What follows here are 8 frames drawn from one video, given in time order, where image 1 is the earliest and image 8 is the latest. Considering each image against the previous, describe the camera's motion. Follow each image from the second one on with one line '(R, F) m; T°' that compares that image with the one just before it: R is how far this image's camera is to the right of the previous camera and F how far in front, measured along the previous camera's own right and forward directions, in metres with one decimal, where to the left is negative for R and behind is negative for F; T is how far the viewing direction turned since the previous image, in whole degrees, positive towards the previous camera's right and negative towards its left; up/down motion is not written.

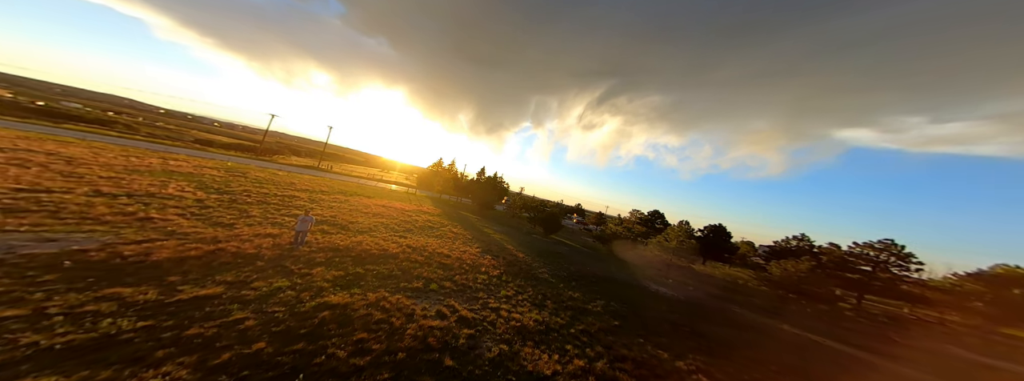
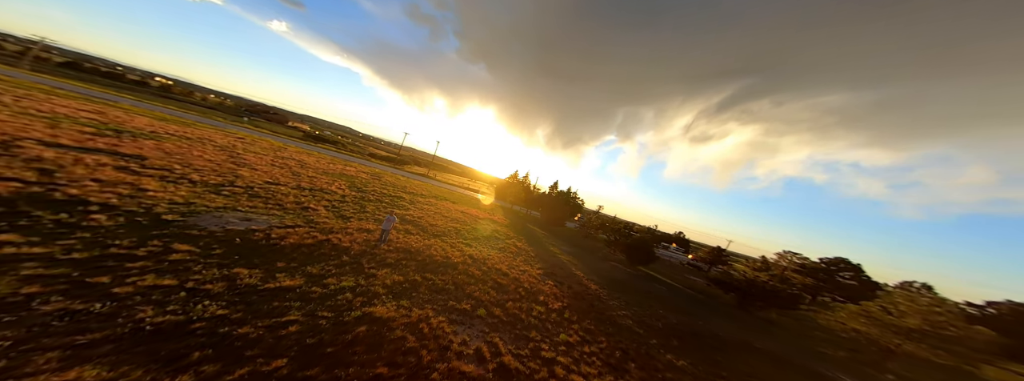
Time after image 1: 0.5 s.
(+0.8, +2.0) m; -20°
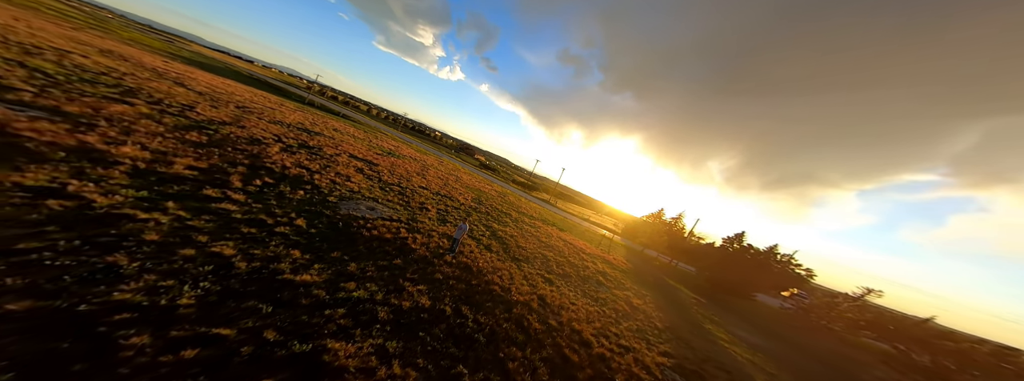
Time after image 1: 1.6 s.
(+2.0, +5.9) m; -35°
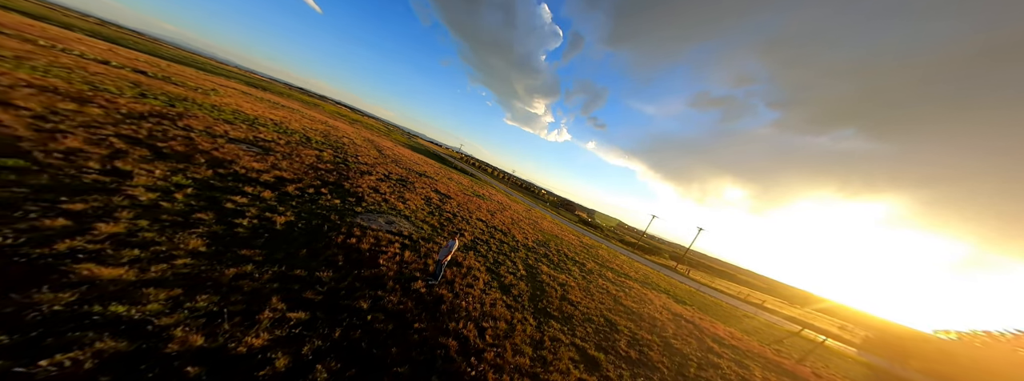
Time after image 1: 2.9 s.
(+4.0, +7.2) m; -29°
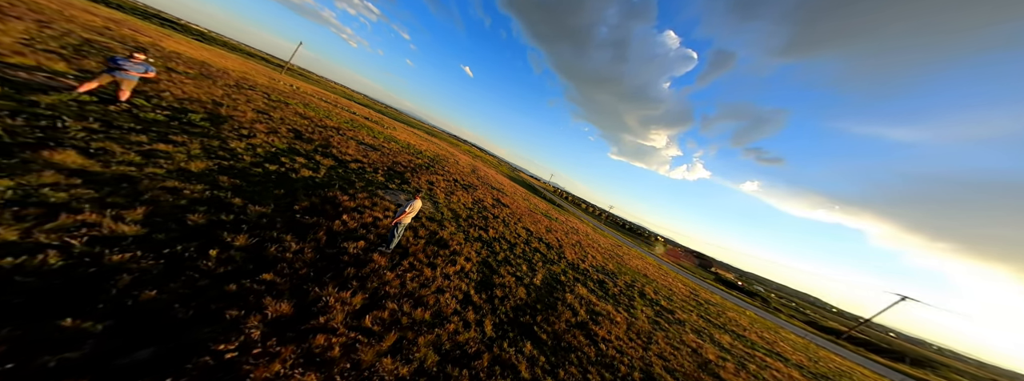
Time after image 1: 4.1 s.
(+4.0, +5.4) m; -29°
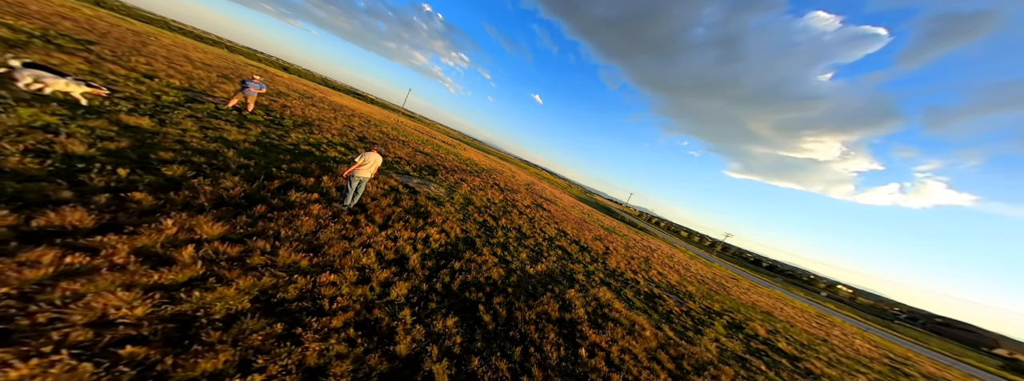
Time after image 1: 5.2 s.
(+3.2, +2.8) m; -19°
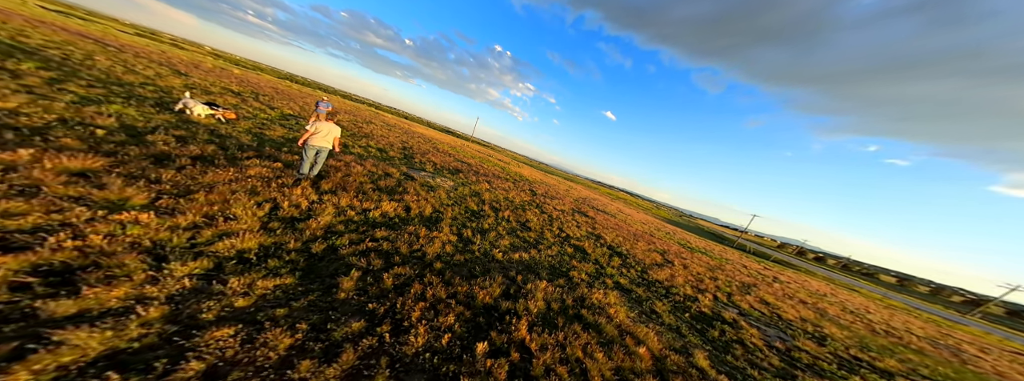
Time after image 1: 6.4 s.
(+3.3, +2.3) m; -17°
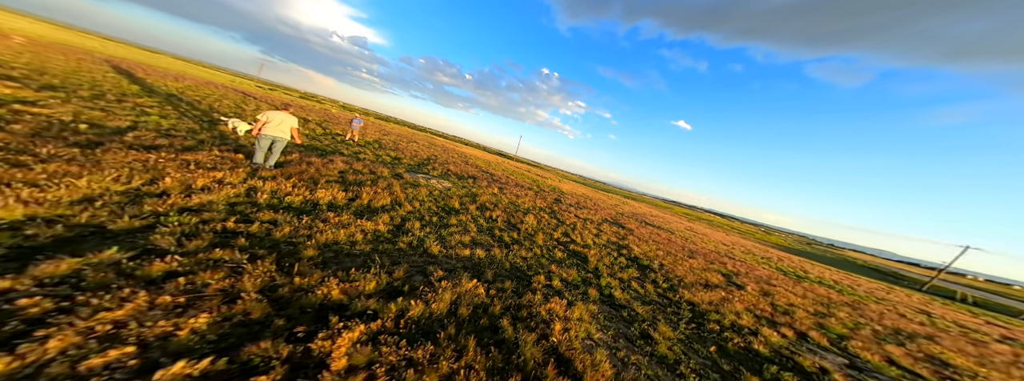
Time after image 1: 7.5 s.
(+2.7, +2.1) m; -12°
